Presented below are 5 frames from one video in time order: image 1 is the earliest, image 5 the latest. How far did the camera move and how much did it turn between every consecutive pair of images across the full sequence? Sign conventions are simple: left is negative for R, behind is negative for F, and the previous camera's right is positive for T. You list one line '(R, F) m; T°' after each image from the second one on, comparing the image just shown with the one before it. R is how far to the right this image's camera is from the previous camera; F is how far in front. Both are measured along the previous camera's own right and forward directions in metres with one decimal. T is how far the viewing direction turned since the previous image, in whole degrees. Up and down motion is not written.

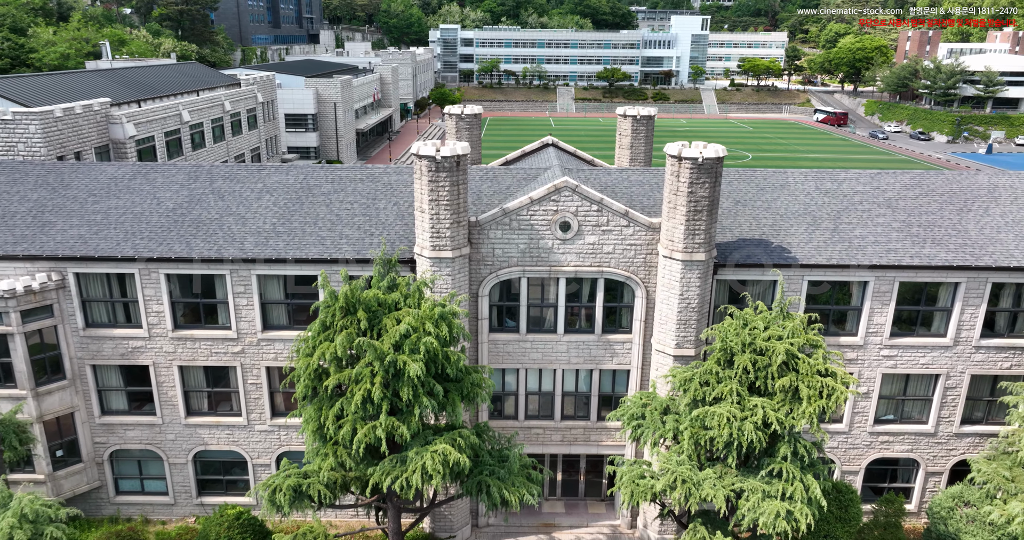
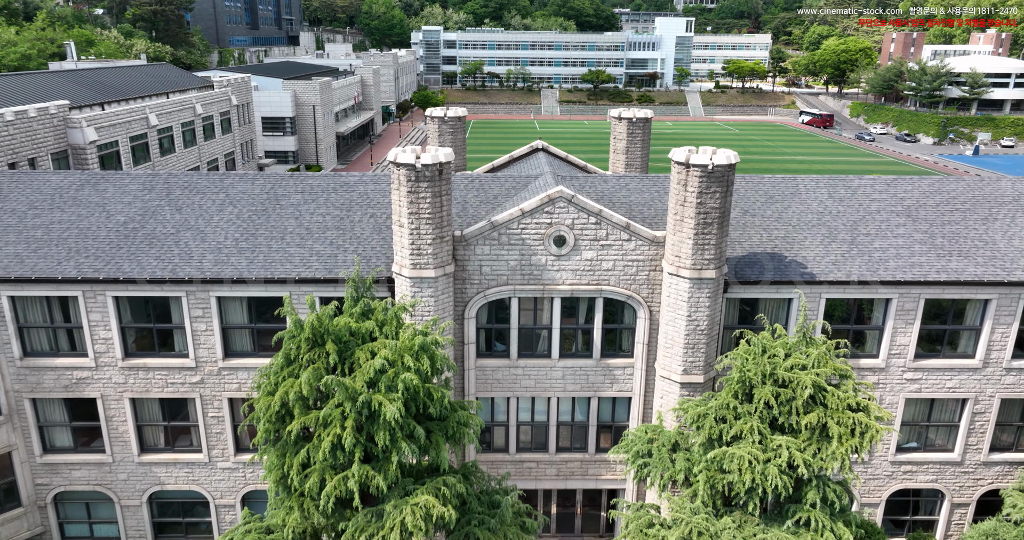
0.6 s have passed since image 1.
(-0.1, +1.5) m; +1°
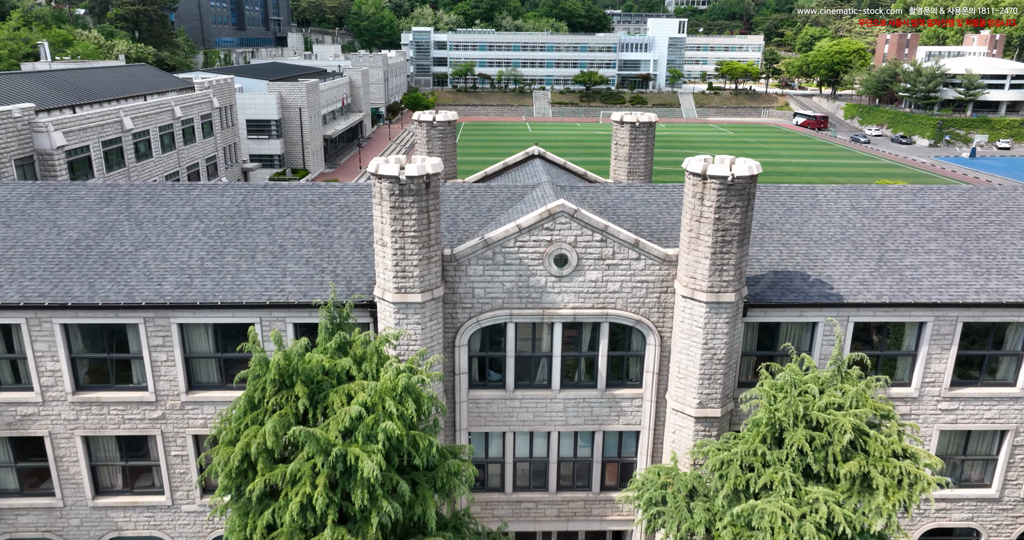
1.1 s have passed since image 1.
(-0.1, +1.4) m; +1°
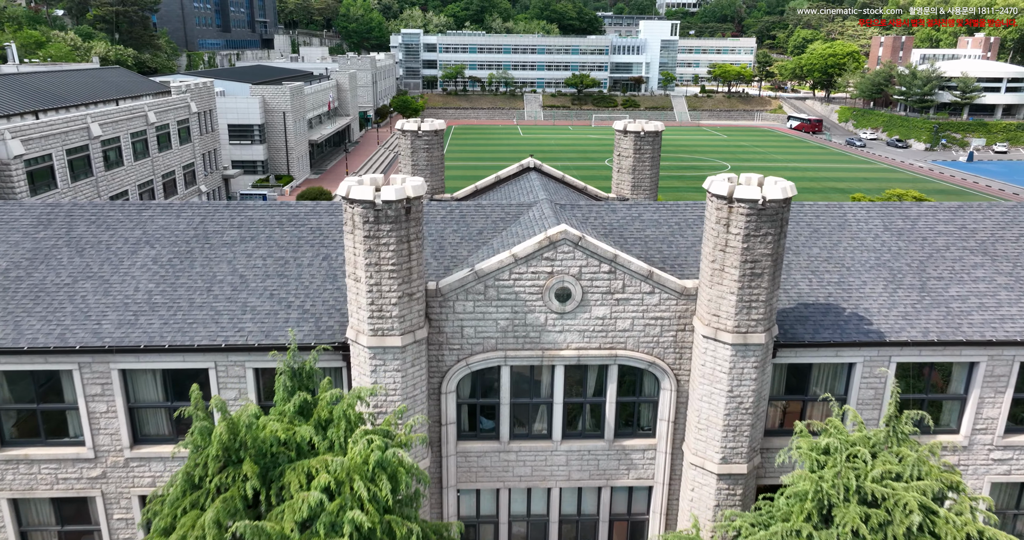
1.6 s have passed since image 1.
(-0.1, +1.6) m; +1°
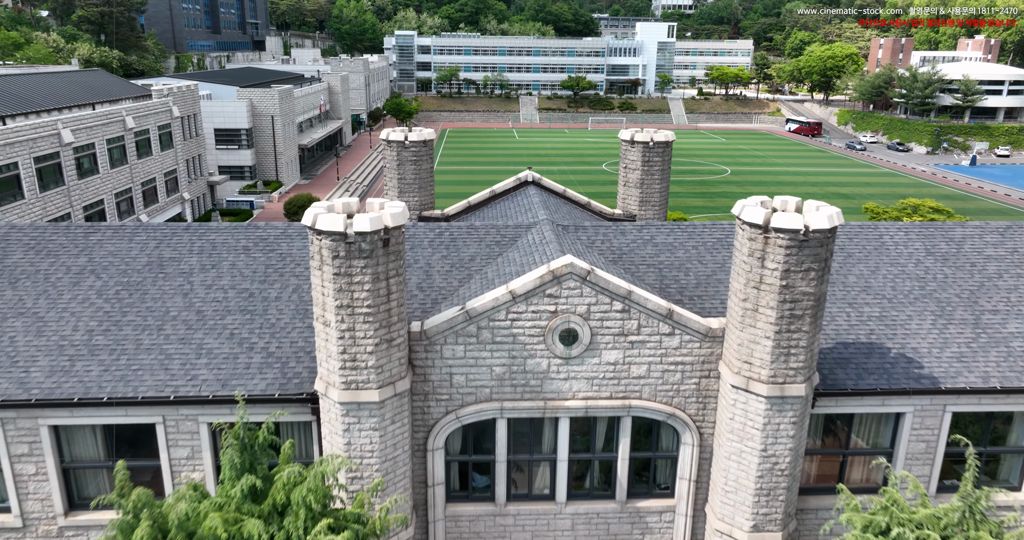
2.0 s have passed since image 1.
(0.0, +1.5) m; 0°
